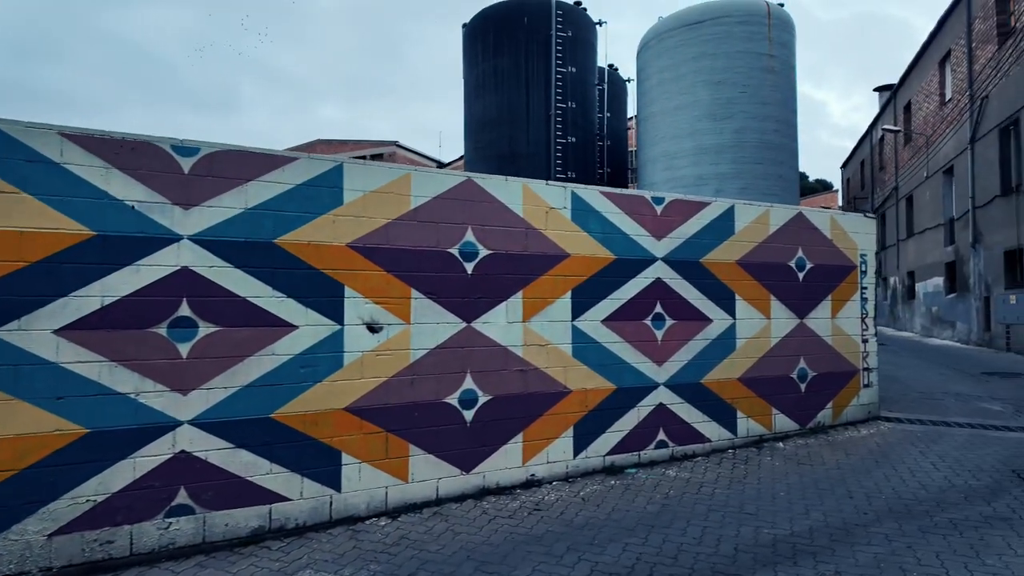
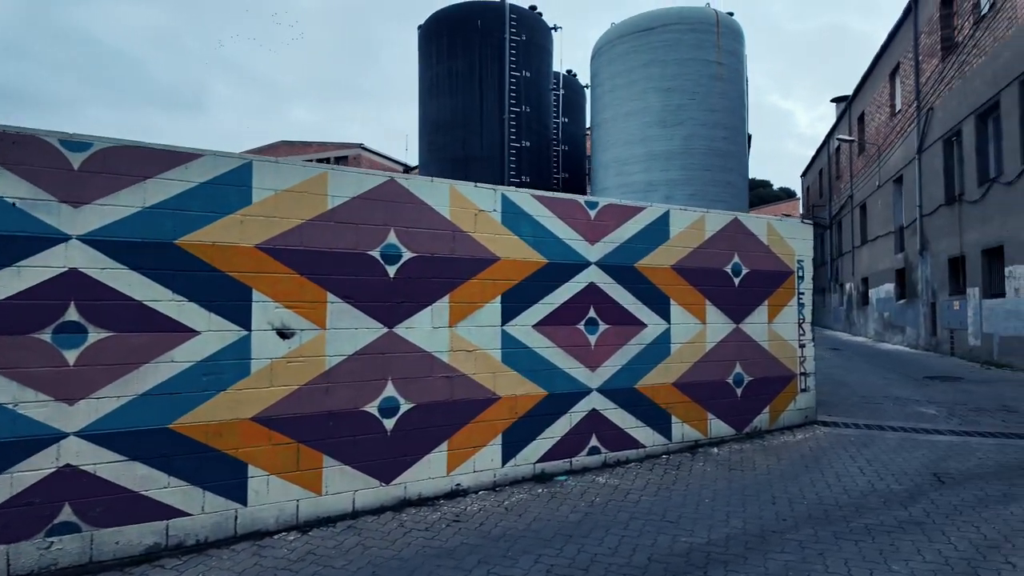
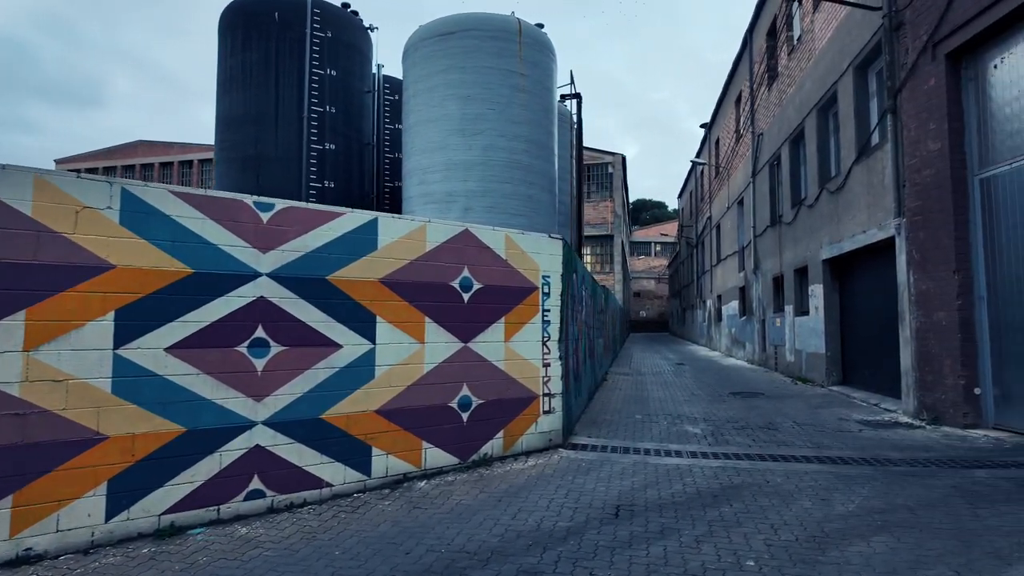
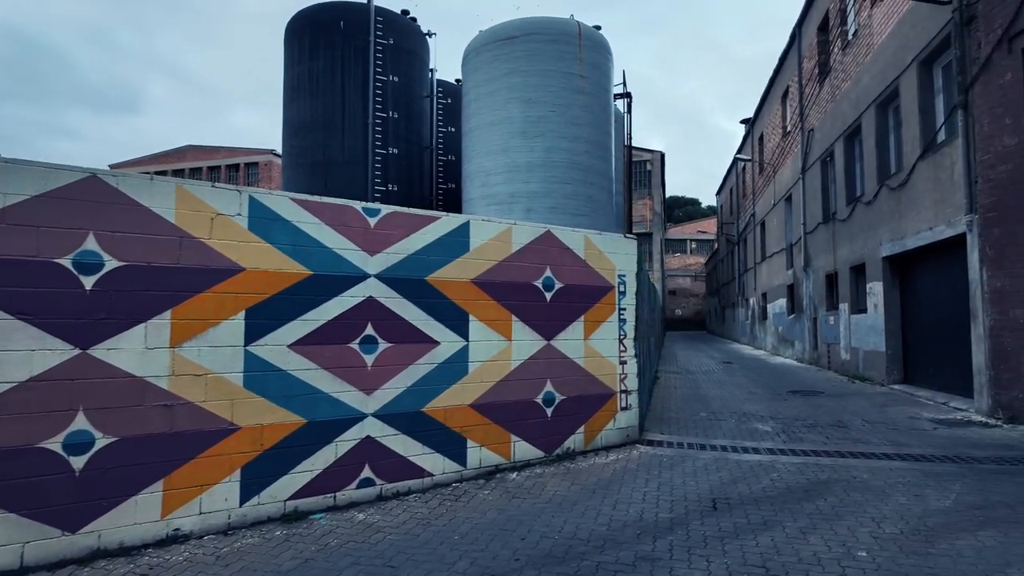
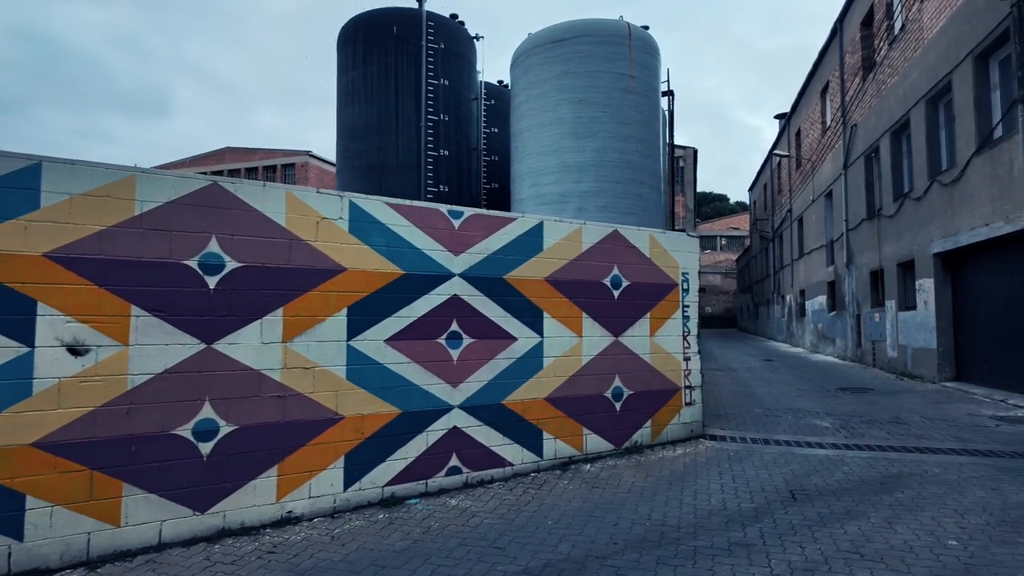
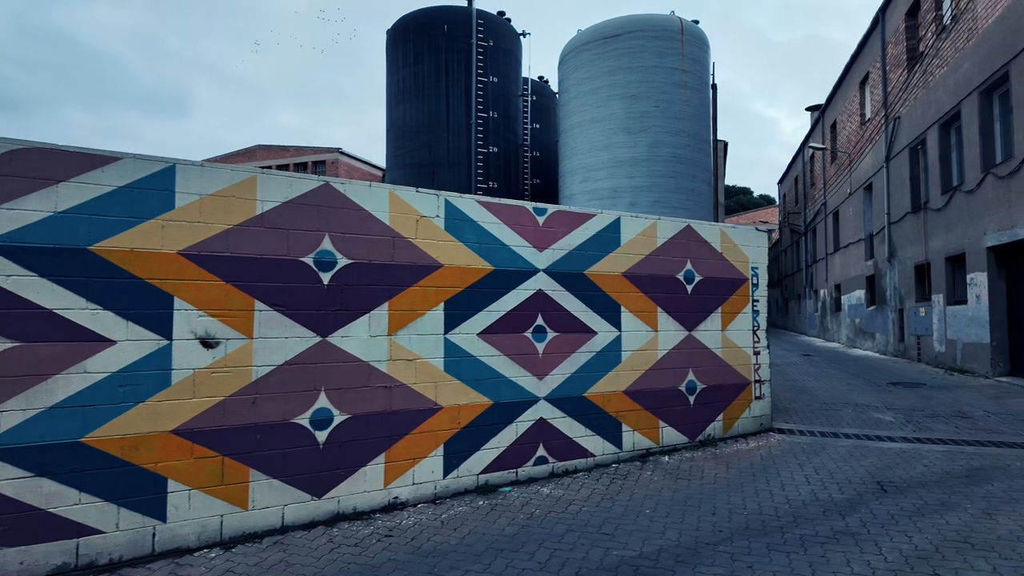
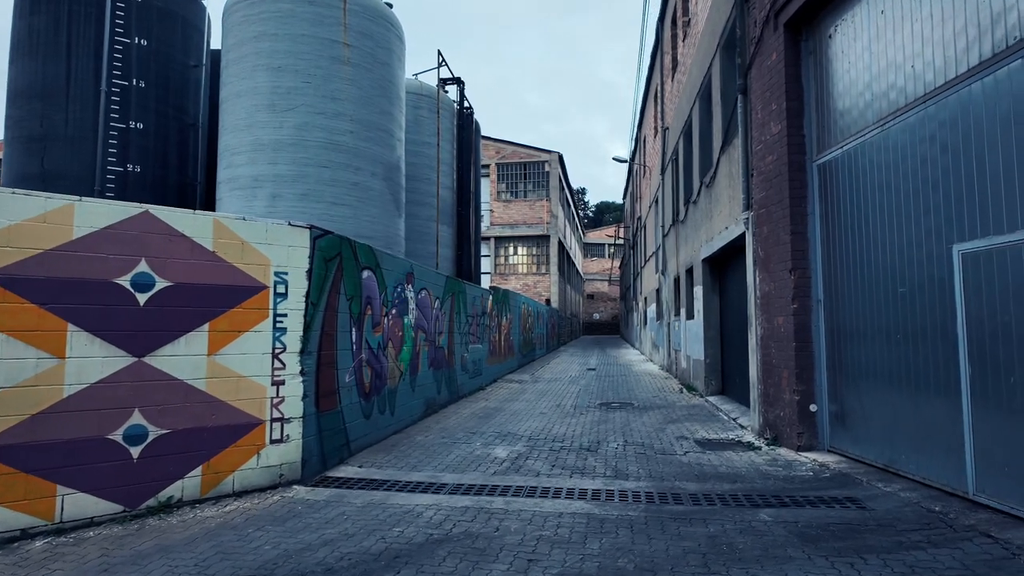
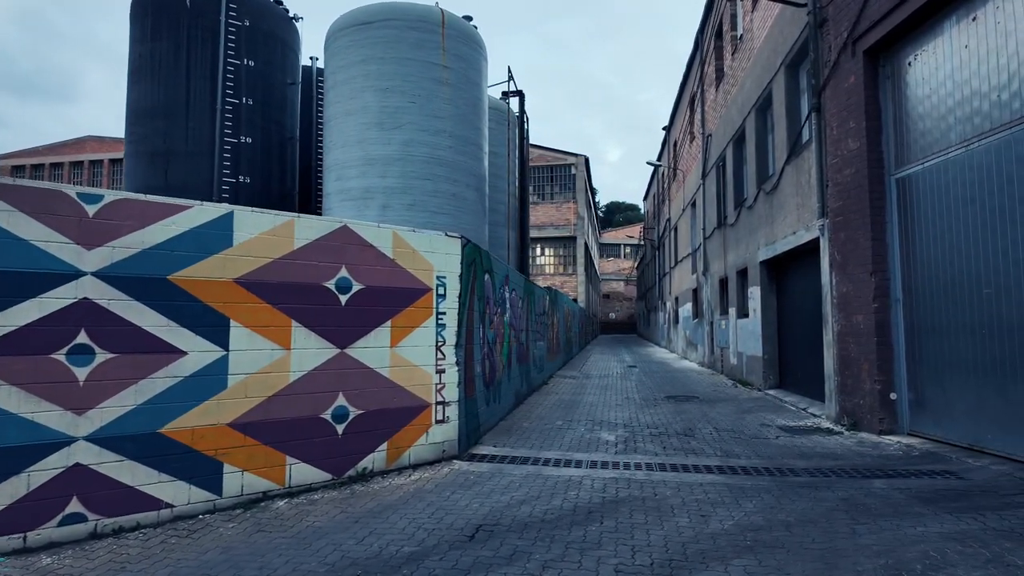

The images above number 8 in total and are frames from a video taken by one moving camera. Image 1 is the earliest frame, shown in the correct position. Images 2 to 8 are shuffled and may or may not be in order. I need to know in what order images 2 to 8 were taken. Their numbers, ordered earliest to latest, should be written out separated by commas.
2, 6, 5, 4, 3, 8, 7
